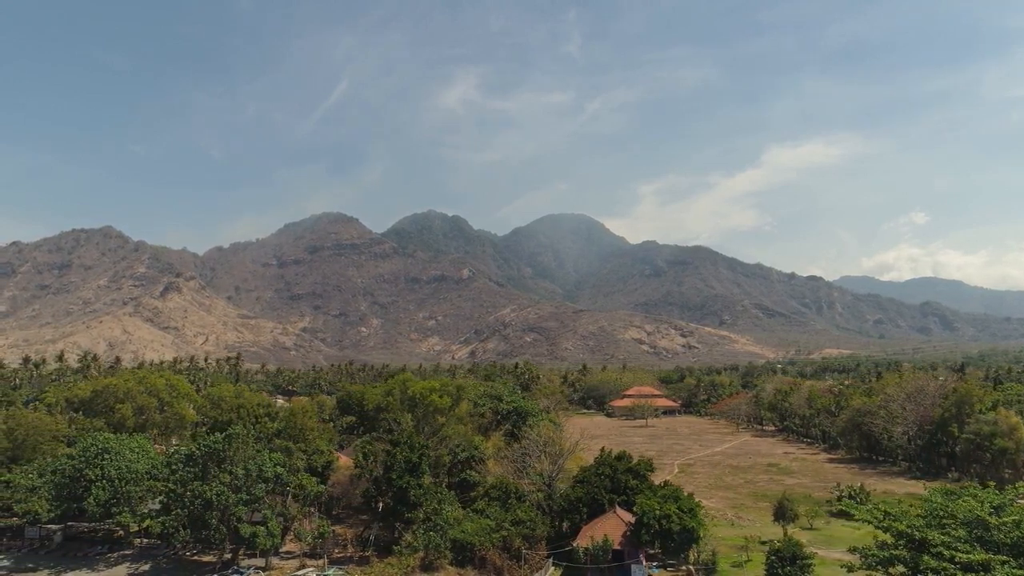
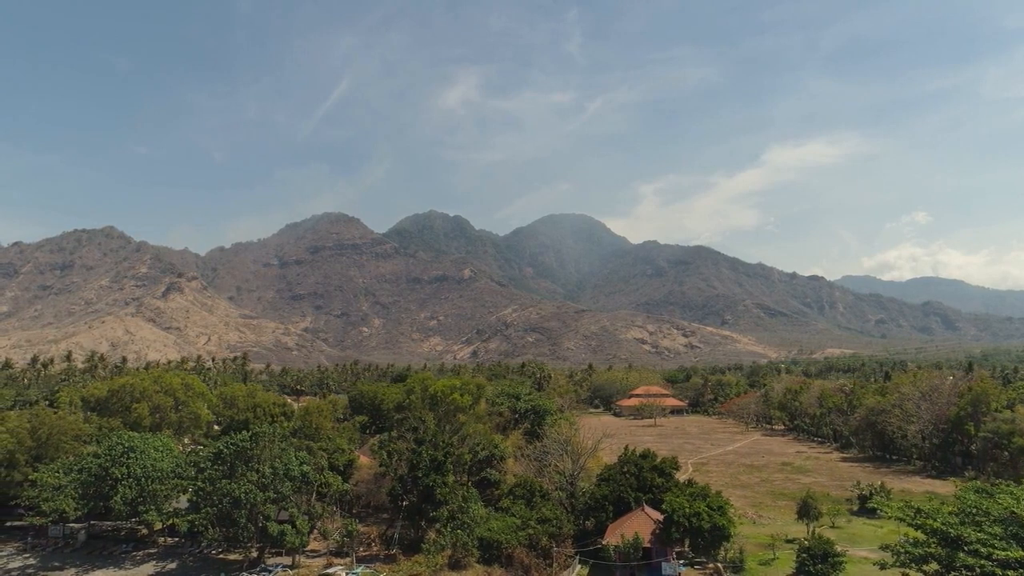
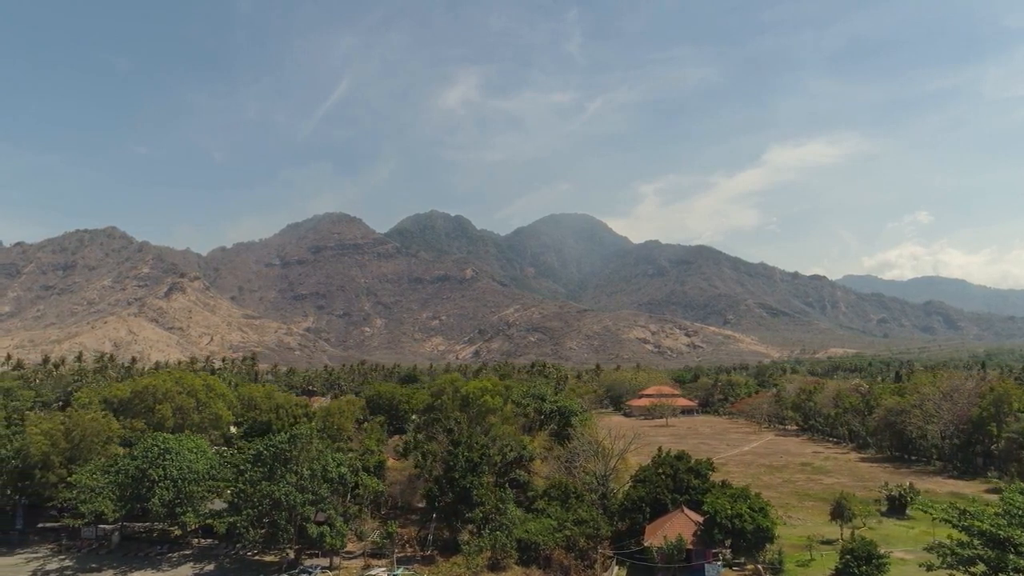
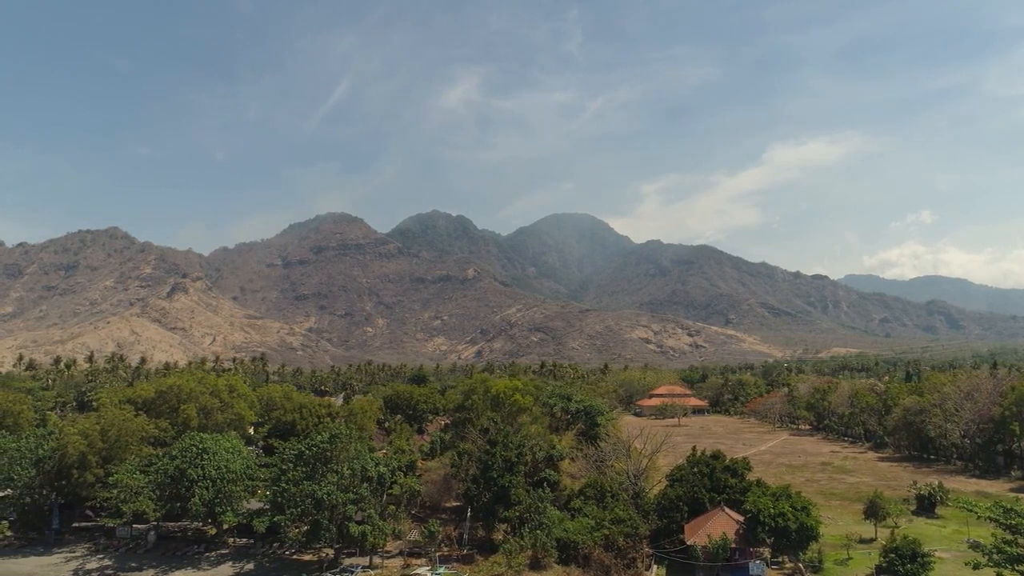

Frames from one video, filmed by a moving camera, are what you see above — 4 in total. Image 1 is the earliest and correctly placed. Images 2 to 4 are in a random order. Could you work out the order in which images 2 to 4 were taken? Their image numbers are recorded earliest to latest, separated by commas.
2, 3, 4
